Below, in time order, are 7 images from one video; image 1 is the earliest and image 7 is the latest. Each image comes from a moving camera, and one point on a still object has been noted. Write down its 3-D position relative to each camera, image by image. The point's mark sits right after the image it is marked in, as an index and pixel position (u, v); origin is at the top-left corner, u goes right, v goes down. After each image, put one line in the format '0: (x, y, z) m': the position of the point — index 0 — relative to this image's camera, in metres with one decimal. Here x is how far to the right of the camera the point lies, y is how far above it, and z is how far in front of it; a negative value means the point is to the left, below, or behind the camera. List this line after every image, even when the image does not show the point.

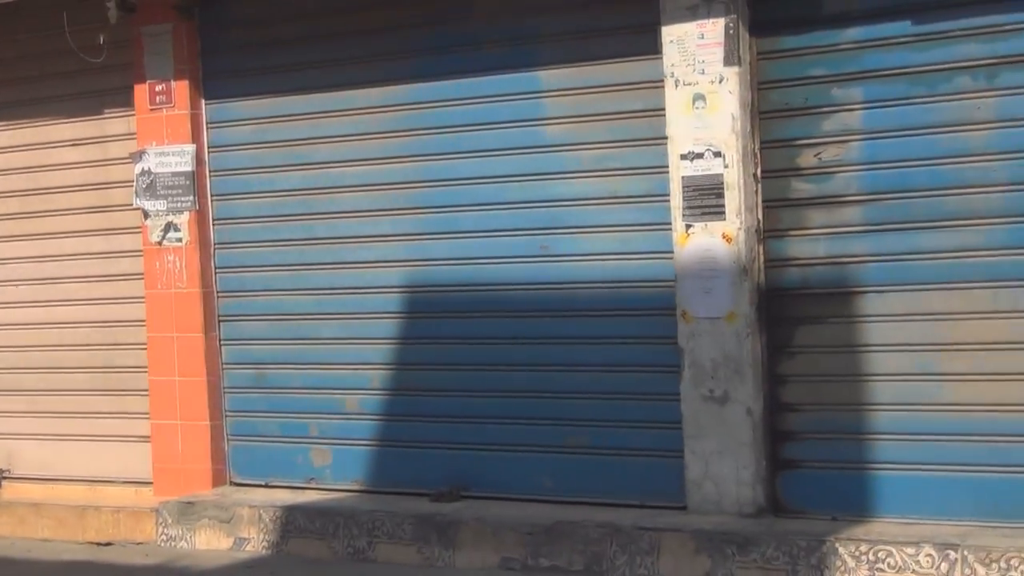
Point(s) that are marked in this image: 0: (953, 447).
0: (+1.0, -0.4, +3.9) m
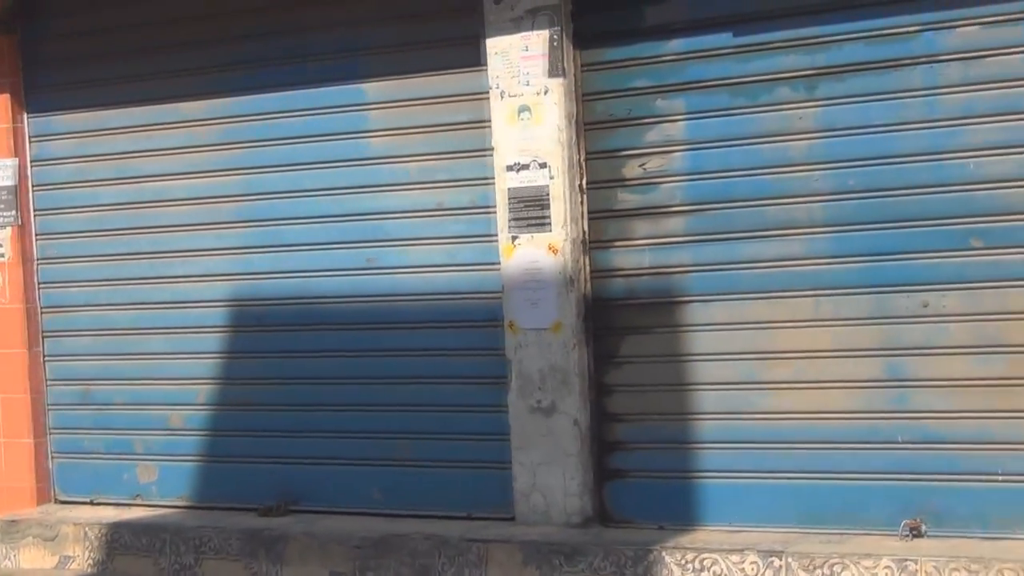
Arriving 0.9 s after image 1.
0: (+0.6, -0.4, +3.9) m
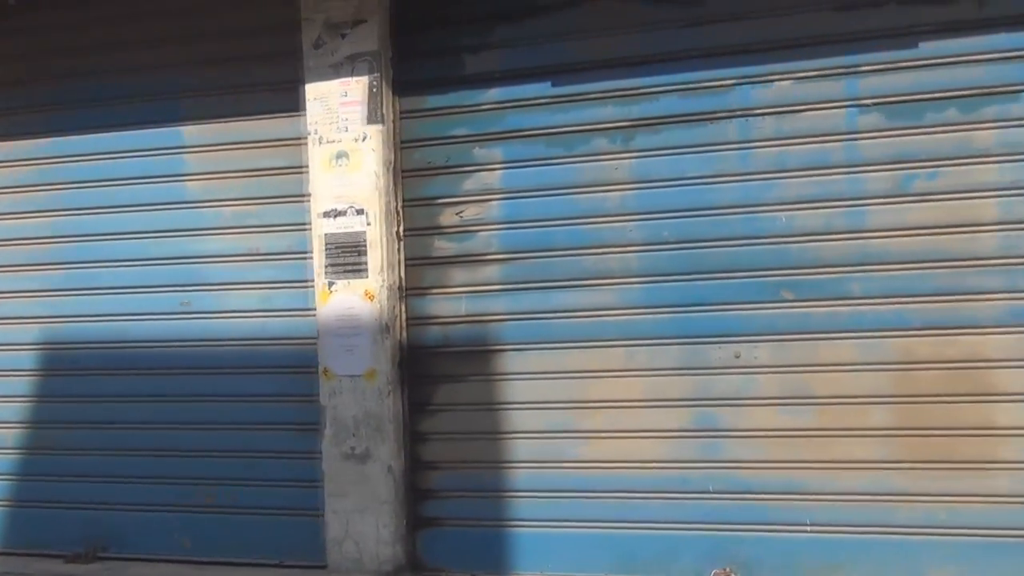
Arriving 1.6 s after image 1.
0: (+0.2, -0.5, +3.9) m
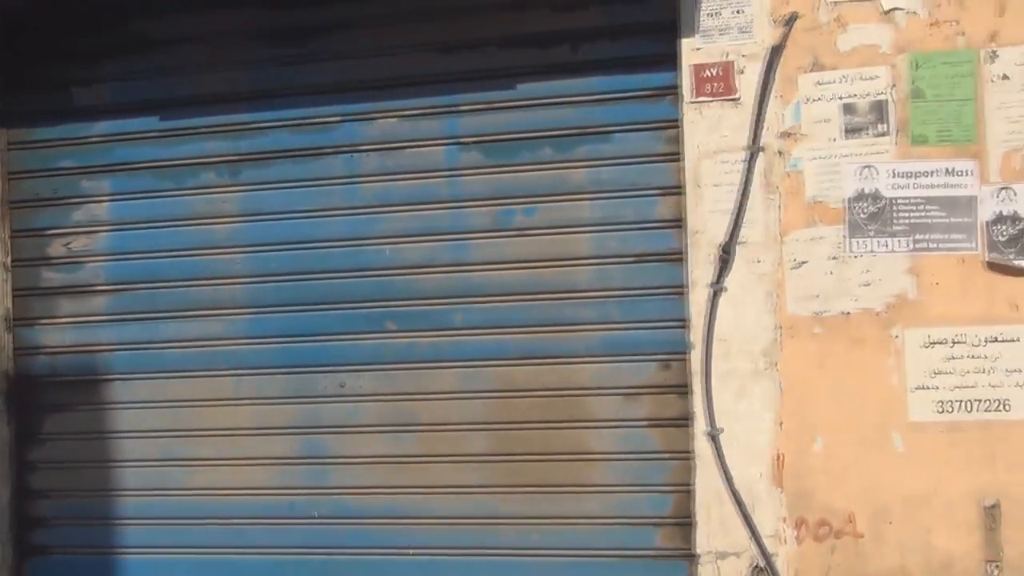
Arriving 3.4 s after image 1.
0: (-0.8, -0.6, +4.0) m
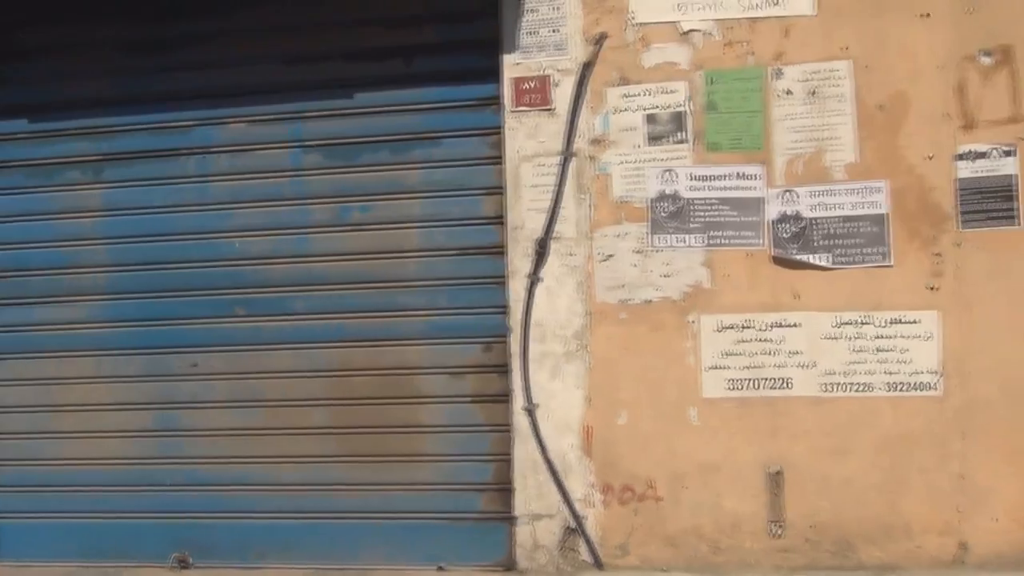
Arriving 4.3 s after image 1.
0: (-1.2, -0.6, +4.4) m
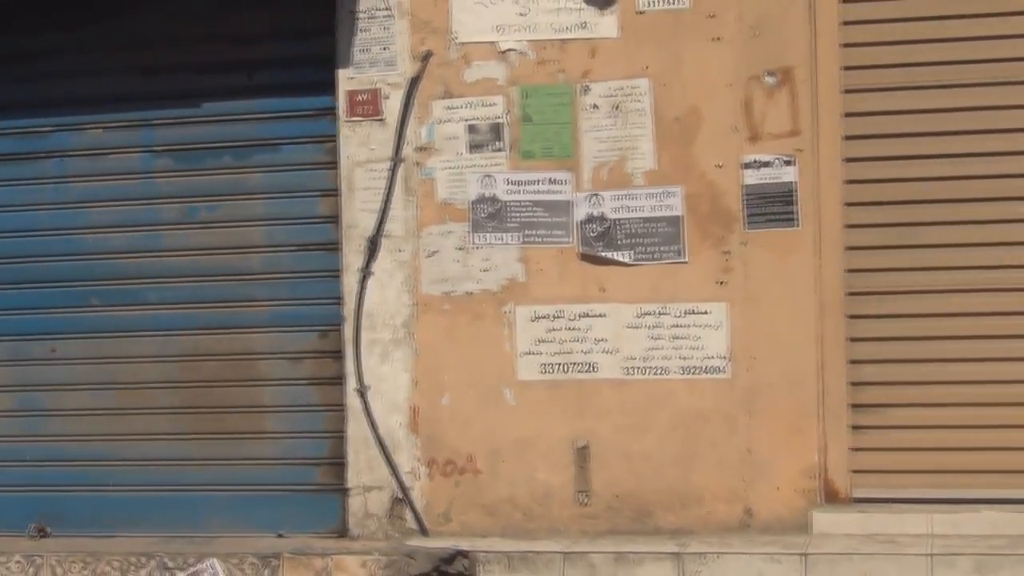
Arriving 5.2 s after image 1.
0: (-1.7, -0.5, +4.8) m
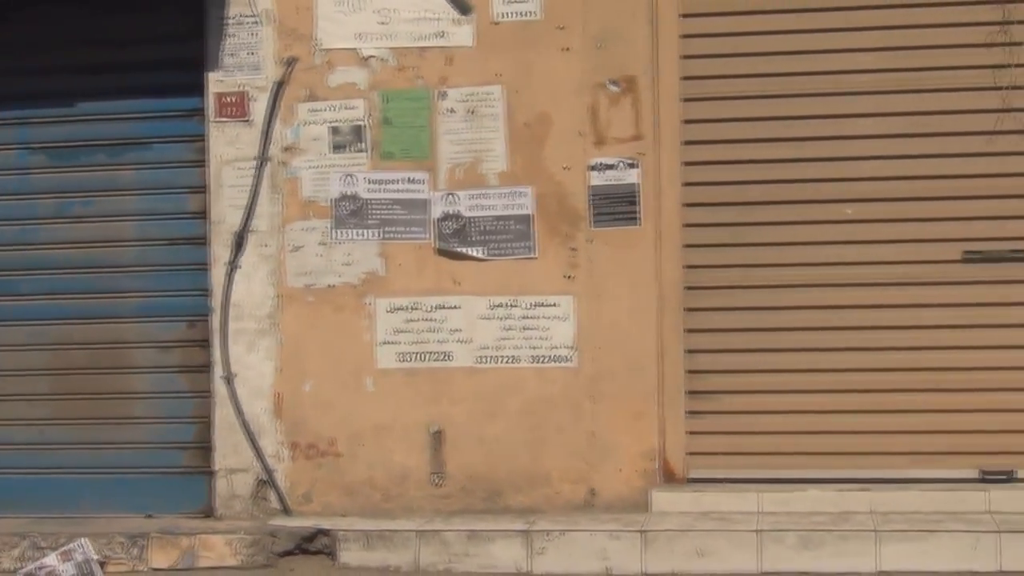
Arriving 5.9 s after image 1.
0: (-2.1, -0.5, +4.9) m
